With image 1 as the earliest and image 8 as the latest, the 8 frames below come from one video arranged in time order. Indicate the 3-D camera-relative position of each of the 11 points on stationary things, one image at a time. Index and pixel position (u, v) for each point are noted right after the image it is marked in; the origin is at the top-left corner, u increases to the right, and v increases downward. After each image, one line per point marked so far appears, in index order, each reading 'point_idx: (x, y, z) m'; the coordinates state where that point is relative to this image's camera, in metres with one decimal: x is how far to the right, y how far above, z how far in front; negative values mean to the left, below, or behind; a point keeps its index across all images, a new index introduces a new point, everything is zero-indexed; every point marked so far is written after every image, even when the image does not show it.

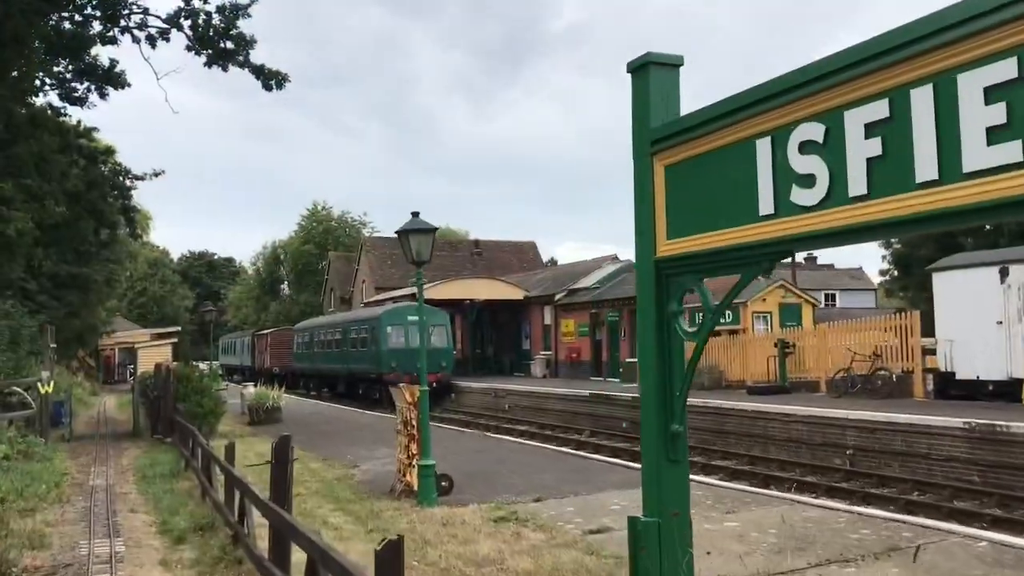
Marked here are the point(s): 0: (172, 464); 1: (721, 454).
0: (-3.7, -1.9, +10.0) m
1: (+3.6, -2.9, +16.0) m
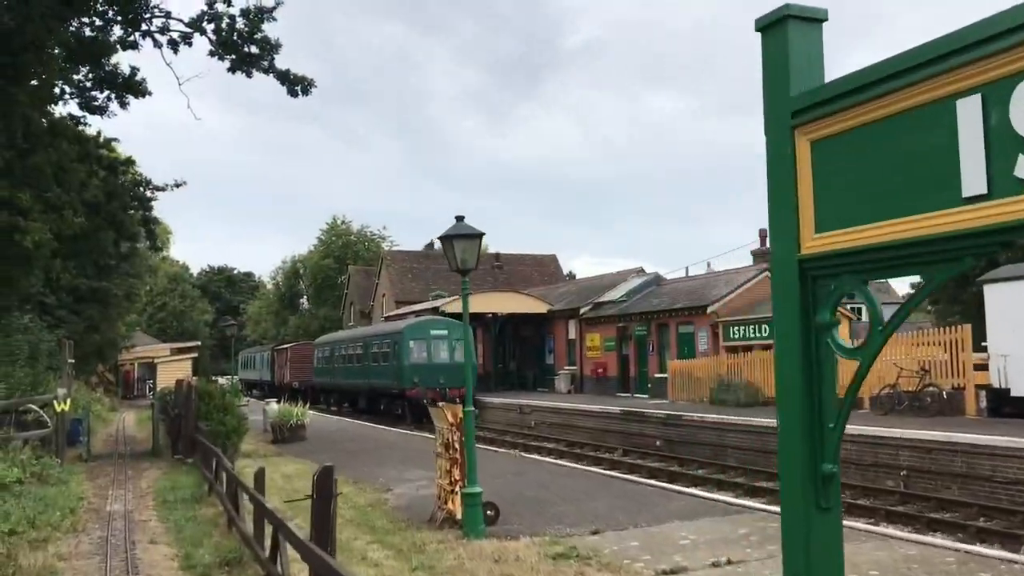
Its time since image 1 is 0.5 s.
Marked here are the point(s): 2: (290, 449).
0: (-3.2, -2.0, +9.4) m
1: (+4.1, -3.1, +15.2) m
2: (-3.4, -2.5, +14.2) m
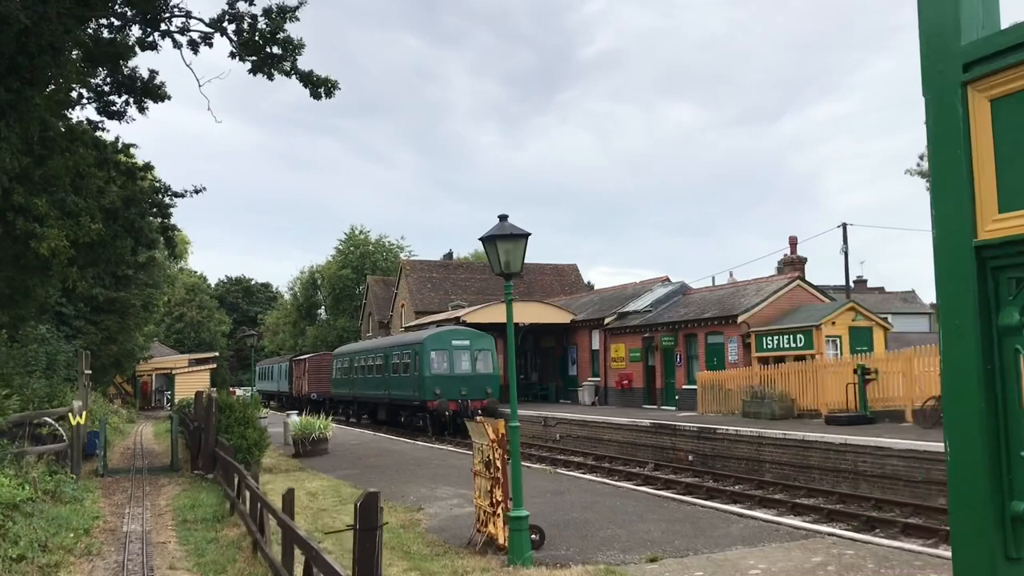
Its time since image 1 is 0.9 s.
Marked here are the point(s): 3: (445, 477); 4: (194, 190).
0: (-2.9, -2.1, +8.9) m
1: (+4.6, -3.2, +14.6) m
2: (-2.9, -2.6, +13.7) m
3: (-0.8, -2.2, +11.1) m
4: (-5.7, +1.8, +16.7) m
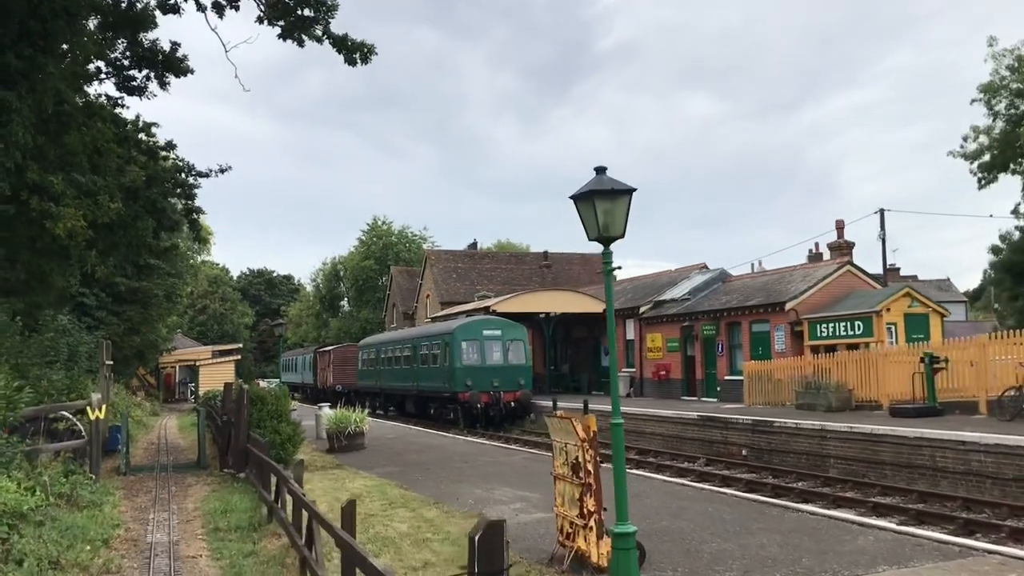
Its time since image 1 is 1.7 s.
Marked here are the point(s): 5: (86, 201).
0: (-2.2, -1.9, +7.9) m
1: (+5.3, -2.9, +13.4) m
2: (-2.2, -2.3, +12.7) m
3: (-0.2, -2.0, +10.1) m
4: (-4.9, +2.0, +15.7) m
5: (-5.8, +1.2, +12.7) m
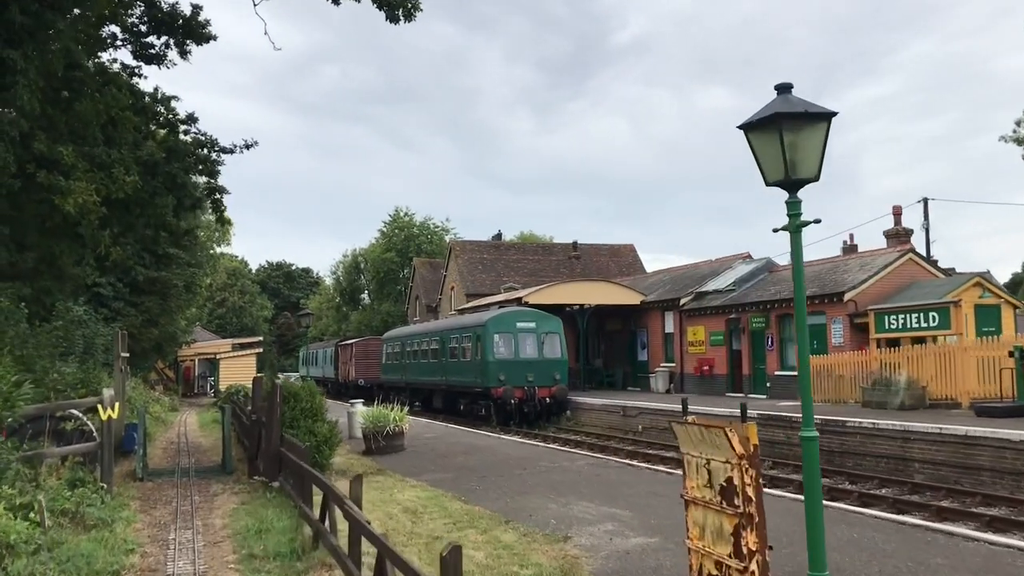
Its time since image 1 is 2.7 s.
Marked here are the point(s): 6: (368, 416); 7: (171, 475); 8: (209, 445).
0: (-1.6, -1.7, +6.6) m
1: (+6.1, -2.7, +12.0) m
2: (-1.5, -2.2, +11.4) m
3: (+0.5, -1.8, +8.7) m
4: (-4.1, +2.2, +14.4) m
5: (-5.1, +1.4, +11.5) m
6: (-2.0, -1.8, +12.8) m
7: (-4.0, -2.2, +10.9) m
8: (-4.7, -2.4, +14.3) m
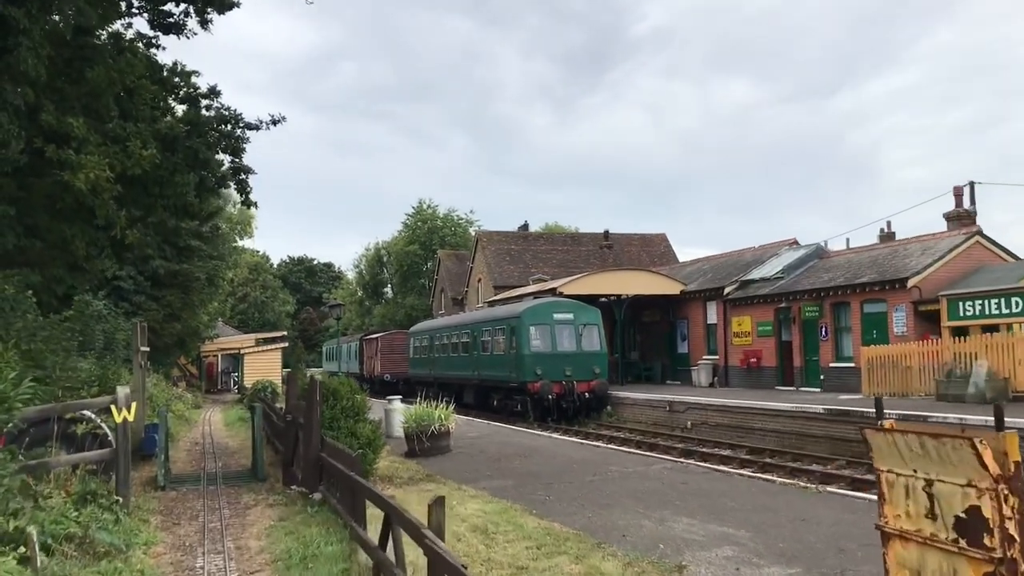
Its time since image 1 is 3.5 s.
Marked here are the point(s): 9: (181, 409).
0: (-1.0, -1.6, +5.4) m
1: (+6.8, -2.5, +10.7) m
2: (-0.8, -2.0, +10.3) m
3: (+1.2, -1.7, +7.5) m
4: (-3.4, +2.4, +13.3) m
5: (-4.4, +1.6, +10.4) m
6: (-1.3, -1.6, +11.6) m
7: (-3.3, -2.0, +9.8) m
8: (-3.9, -2.2, +13.2) m
9: (-6.9, -2.5, +19.3) m
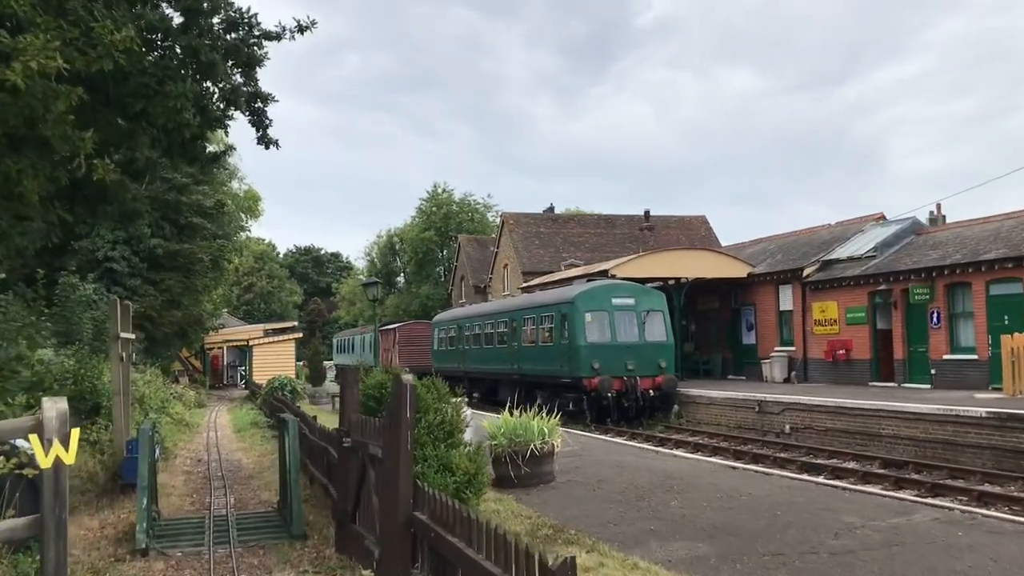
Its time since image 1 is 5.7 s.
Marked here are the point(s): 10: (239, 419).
0: (+0.1, -1.3, +2.1) m
1: (+7.9, -2.2, +7.3) m
2: (+0.3, -1.6, +6.9) m
3: (+2.3, -1.4, +4.1) m
4: (-2.3, +2.7, +9.9) m
5: (-3.3, +1.9, +7.0) m
6: (-0.1, -1.2, +8.2) m
7: (-2.2, -1.7, +6.4) m
8: (-2.7, -1.9, +9.8) m
9: (-5.7, -2.1, +16.0) m
10: (-4.9, -2.4, +16.8) m
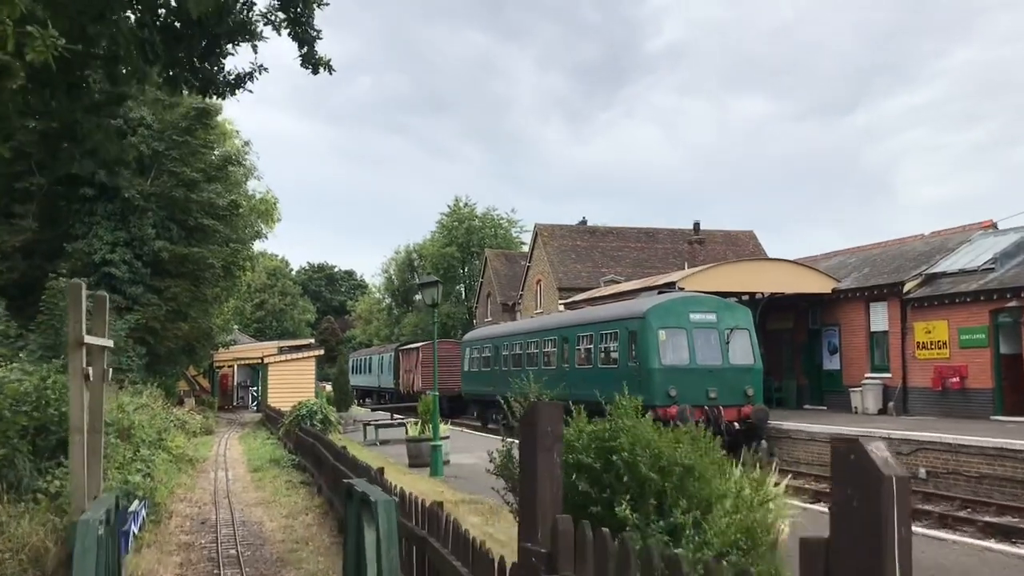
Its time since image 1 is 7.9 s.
0: (+1.1, -1.1, -1.1) m
1: (+9.0, -2.1, +4.0) m
2: (+1.4, -1.5, +3.7) m
3: (+3.3, -1.2, +0.9) m
4: (-1.1, +2.8, +6.8) m
5: (-2.2, +2.1, +3.9) m
6: (+1.0, -1.2, +5.1) m
7: (-1.1, -1.5, +3.3) m
8: (-1.7, -1.8, +6.7) m
9: (-4.5, -2.1, +12.8) m
10: (-3.8, -2.4, +13.6) m
